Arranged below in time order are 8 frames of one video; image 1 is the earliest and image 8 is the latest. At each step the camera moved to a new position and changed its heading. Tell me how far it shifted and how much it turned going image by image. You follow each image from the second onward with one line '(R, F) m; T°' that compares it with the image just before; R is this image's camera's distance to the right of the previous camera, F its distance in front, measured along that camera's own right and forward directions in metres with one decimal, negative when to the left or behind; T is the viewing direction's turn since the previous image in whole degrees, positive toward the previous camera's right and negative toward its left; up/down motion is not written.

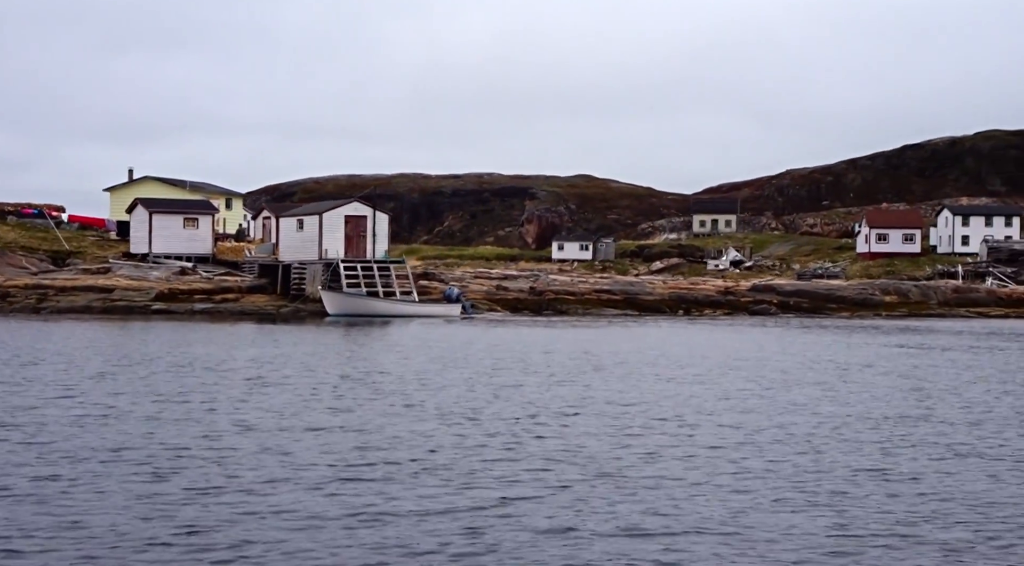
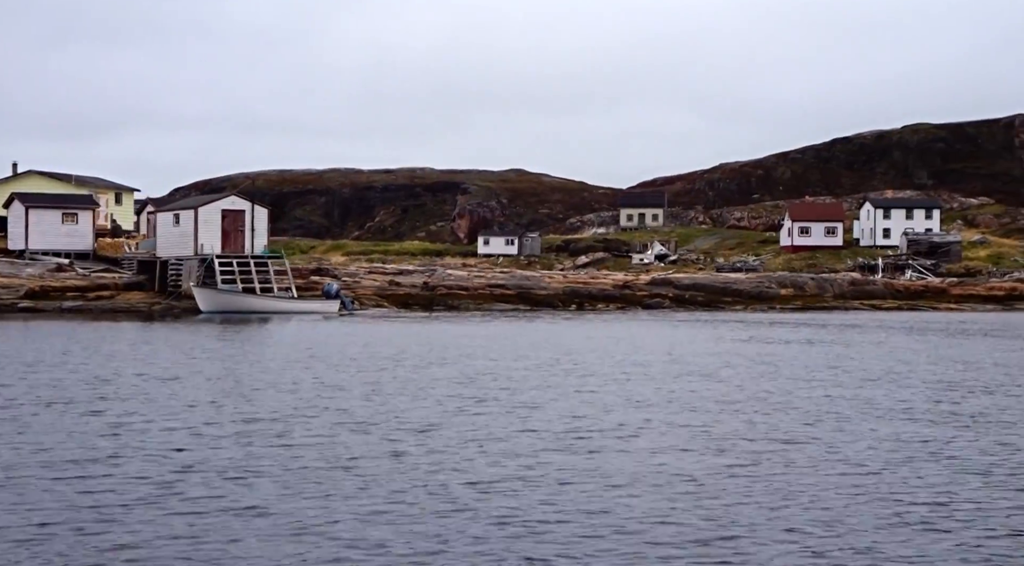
(+2.0, +0.5) m; +2°
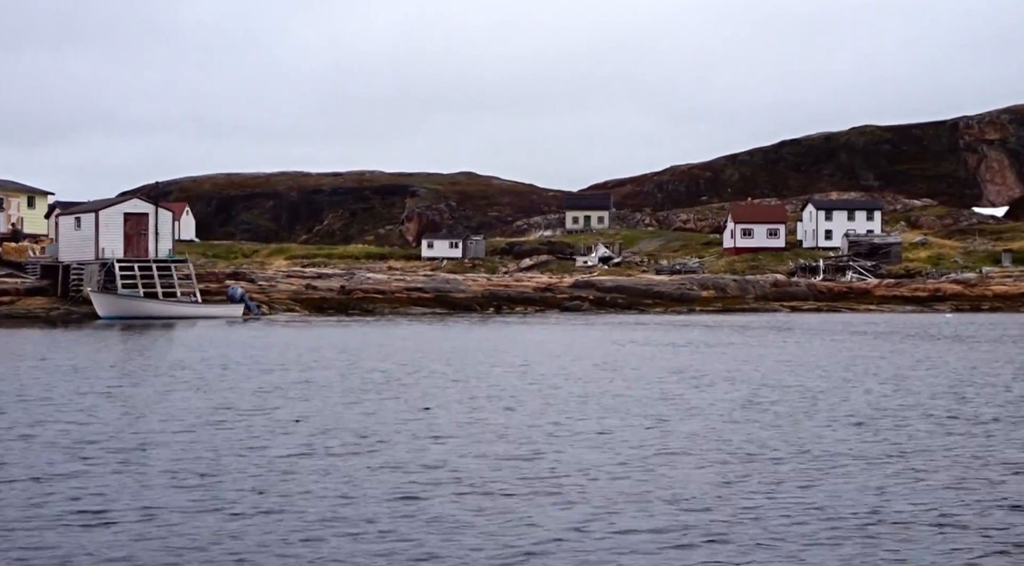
(+1.6, +0.4) m; +2°
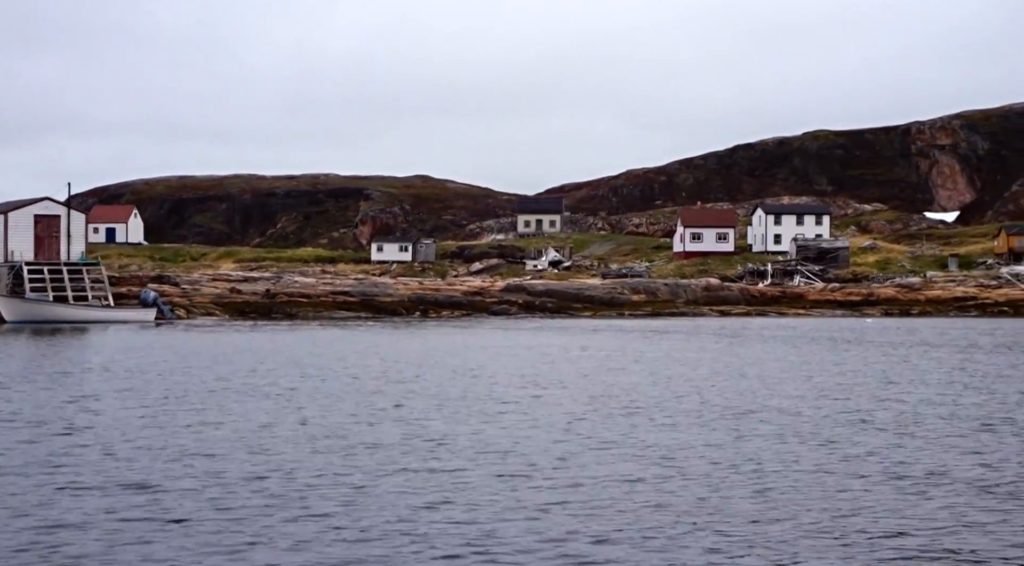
(+1.3, +0.5) m; +1°
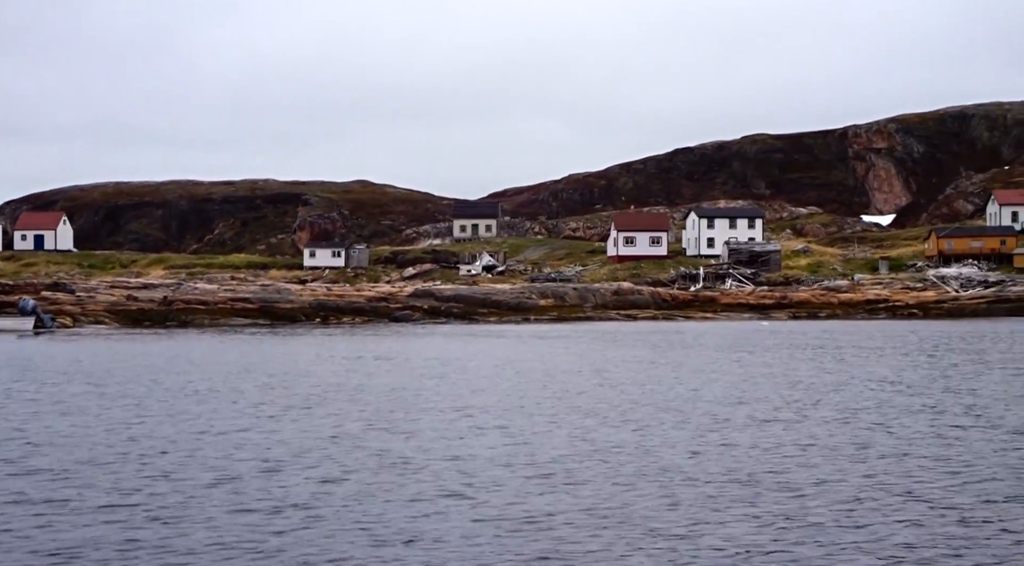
(+1.8, +0.7) m; +2°
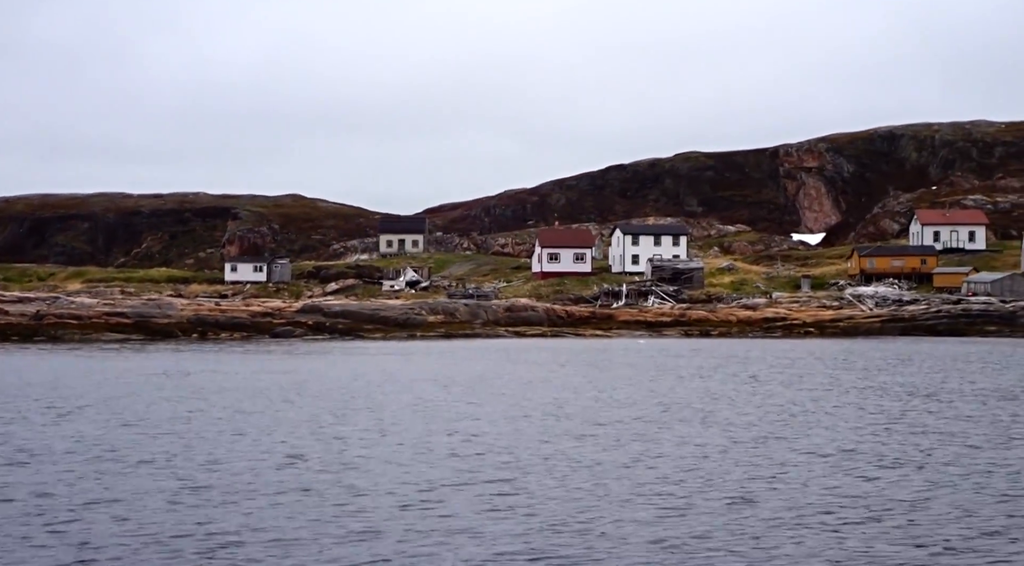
(+2.2, +0.9) m; +2°
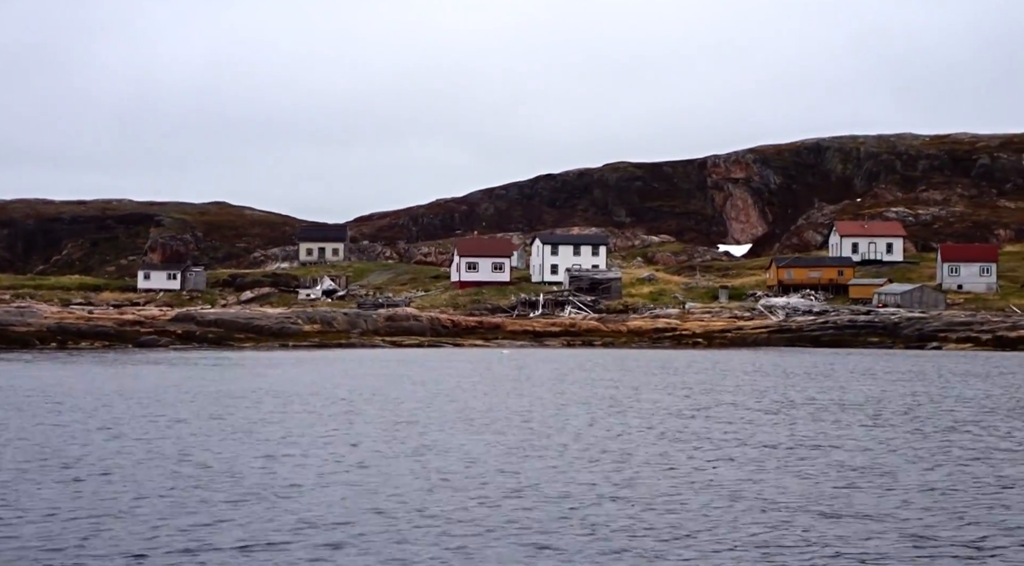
(+2.4, +1.2) m; +2°
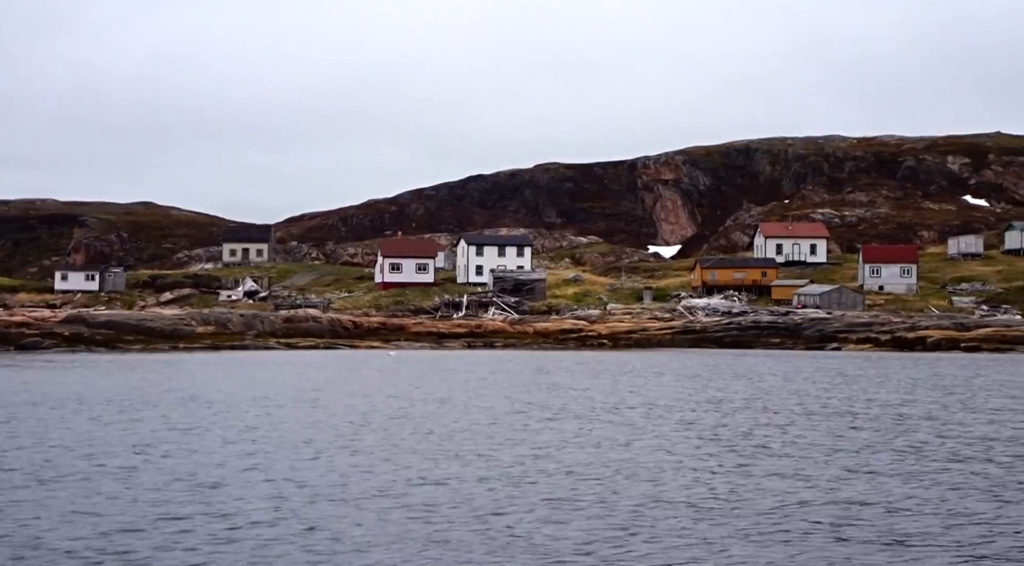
(+1.5, +0.9) m; +2°
